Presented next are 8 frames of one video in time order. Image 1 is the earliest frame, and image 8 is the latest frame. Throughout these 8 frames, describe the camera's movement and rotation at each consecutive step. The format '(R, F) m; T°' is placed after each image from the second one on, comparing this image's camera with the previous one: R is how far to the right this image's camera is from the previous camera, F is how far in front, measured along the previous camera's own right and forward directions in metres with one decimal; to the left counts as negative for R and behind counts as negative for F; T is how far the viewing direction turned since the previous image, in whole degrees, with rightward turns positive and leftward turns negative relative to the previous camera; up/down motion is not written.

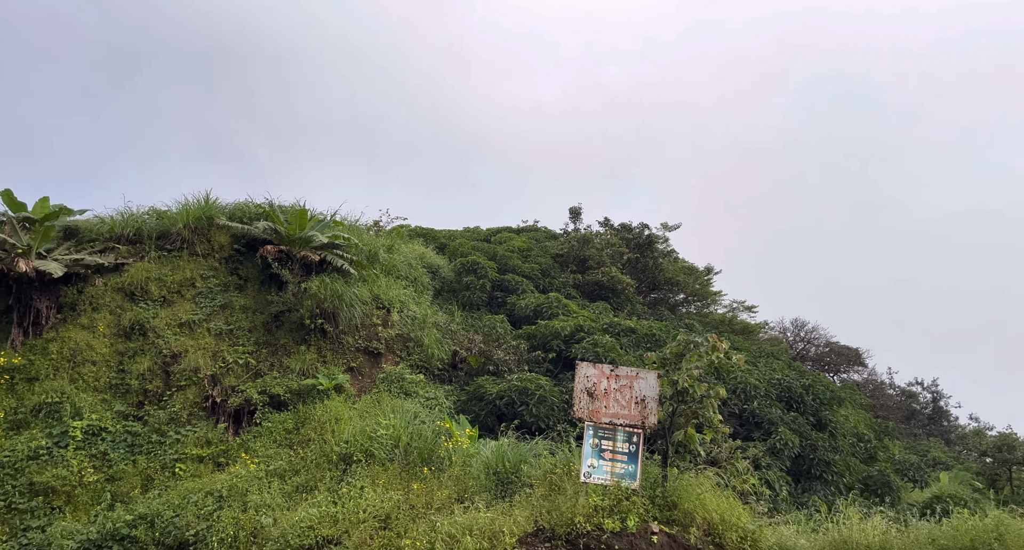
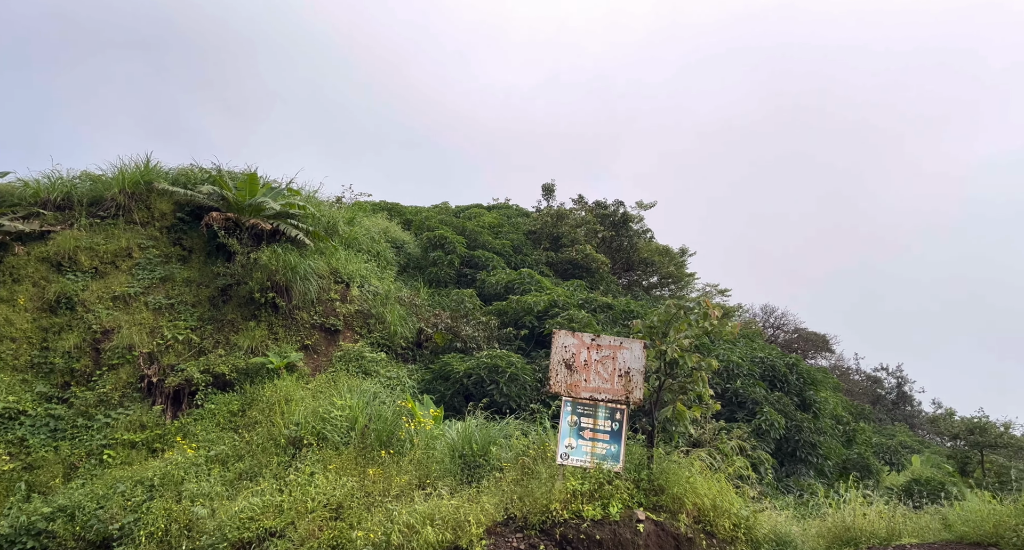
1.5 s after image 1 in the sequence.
(0.0, +0.7) m; +3°
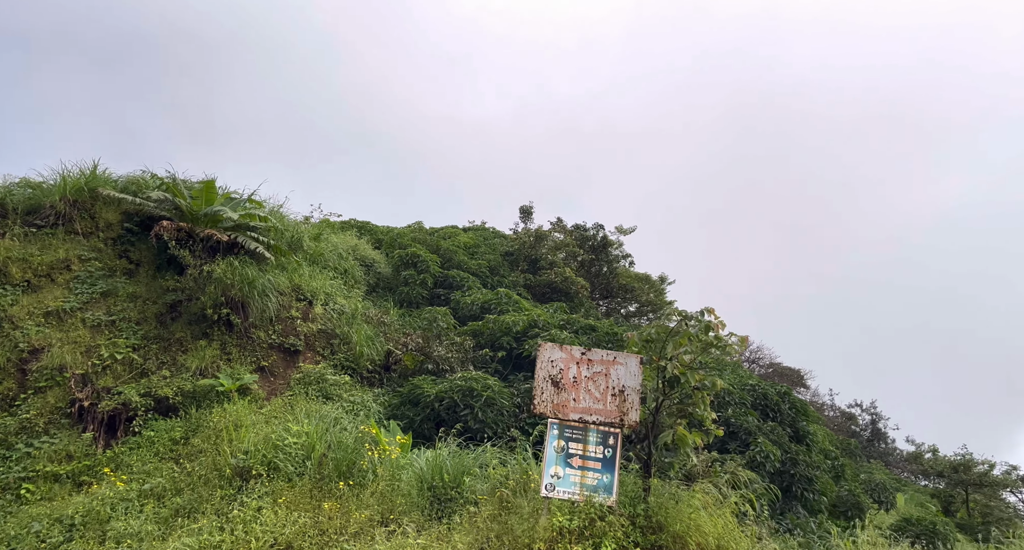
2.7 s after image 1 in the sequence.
(0.0, +0.6) m; +2°
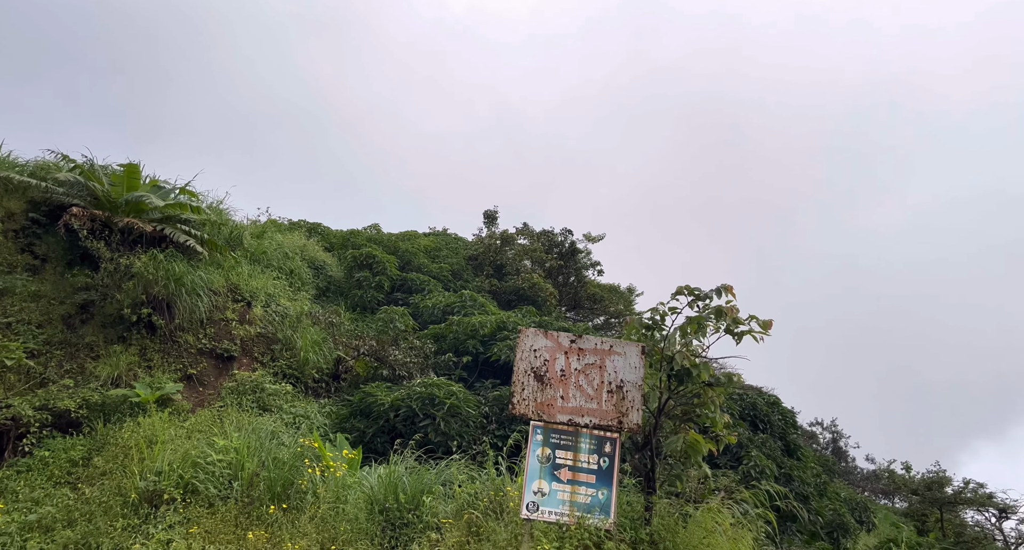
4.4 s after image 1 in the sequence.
(-0.1, +0.9) m; +4°
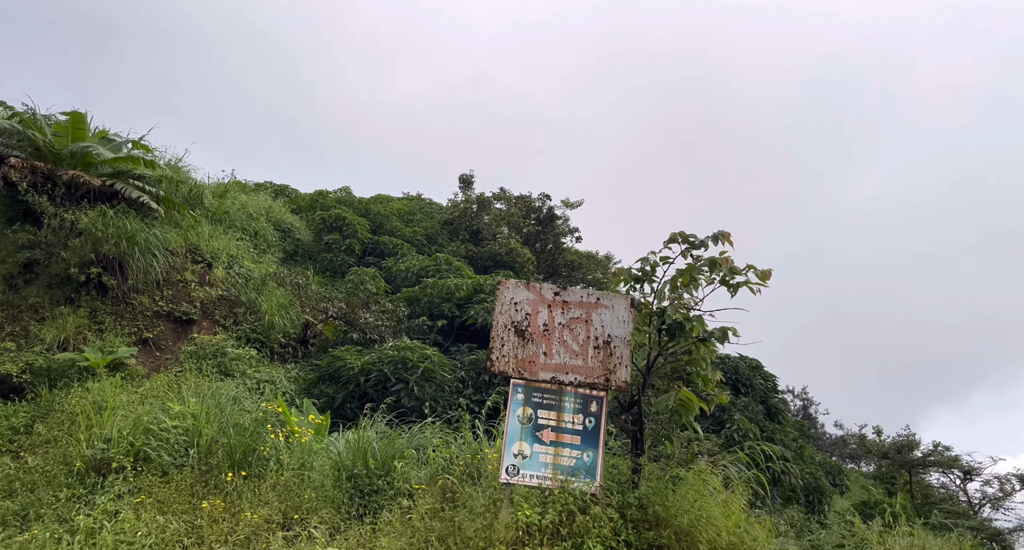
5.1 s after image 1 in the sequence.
(0.0, +0.3) m; +2°
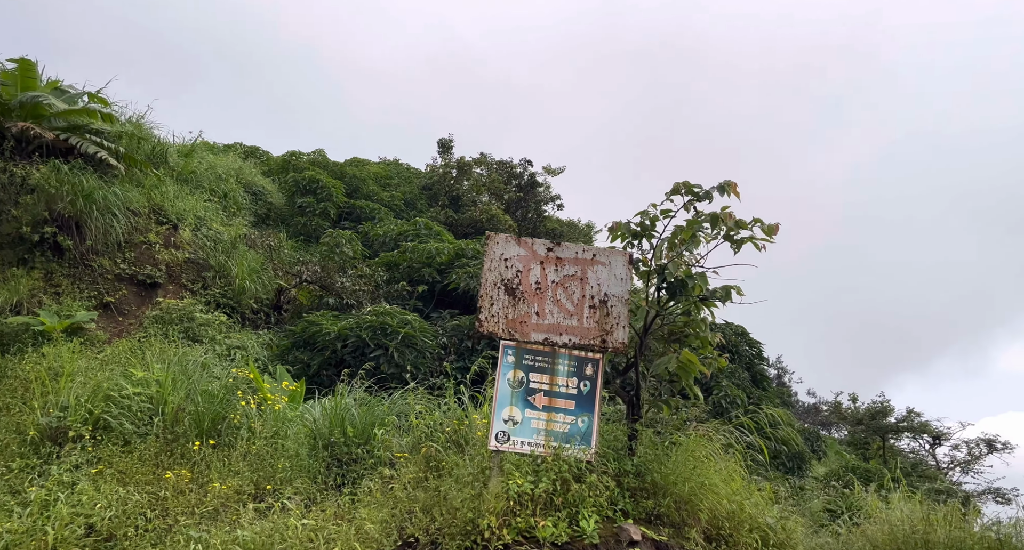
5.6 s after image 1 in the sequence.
(-0.1, +0.3) m; +2°
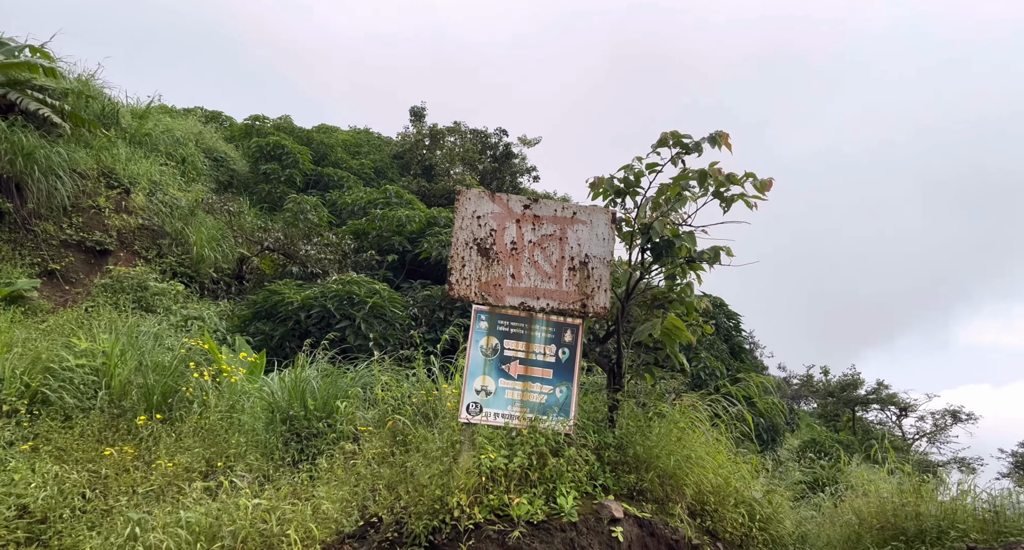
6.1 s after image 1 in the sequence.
(0.0, +0.3) m; +2°
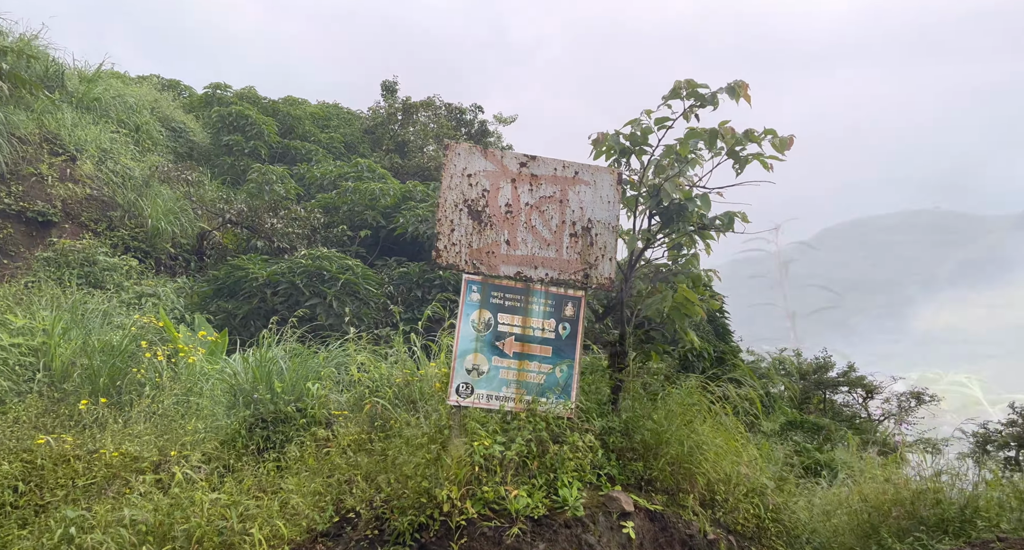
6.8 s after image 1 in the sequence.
(-0.1, +0.3) m; +3°
